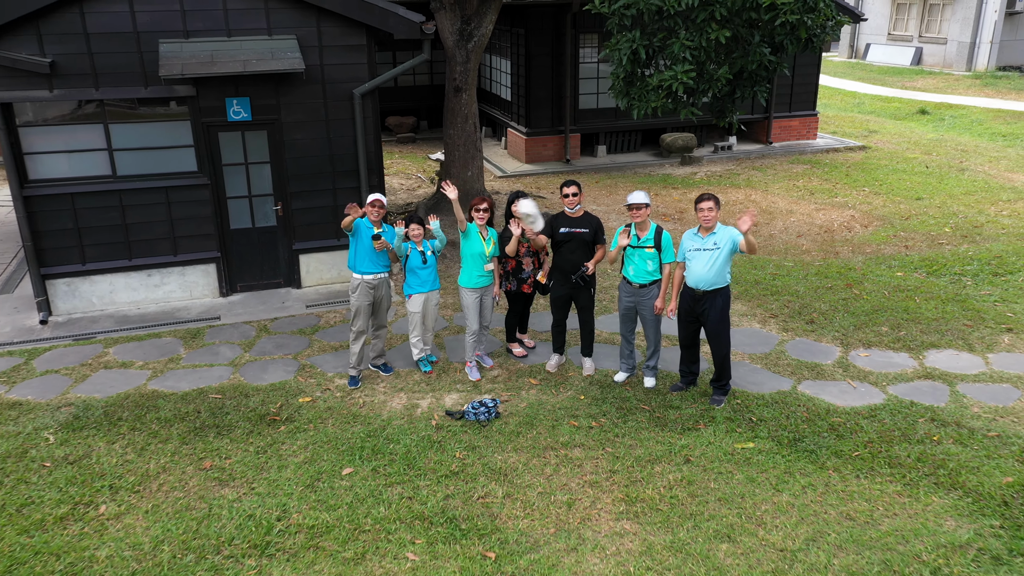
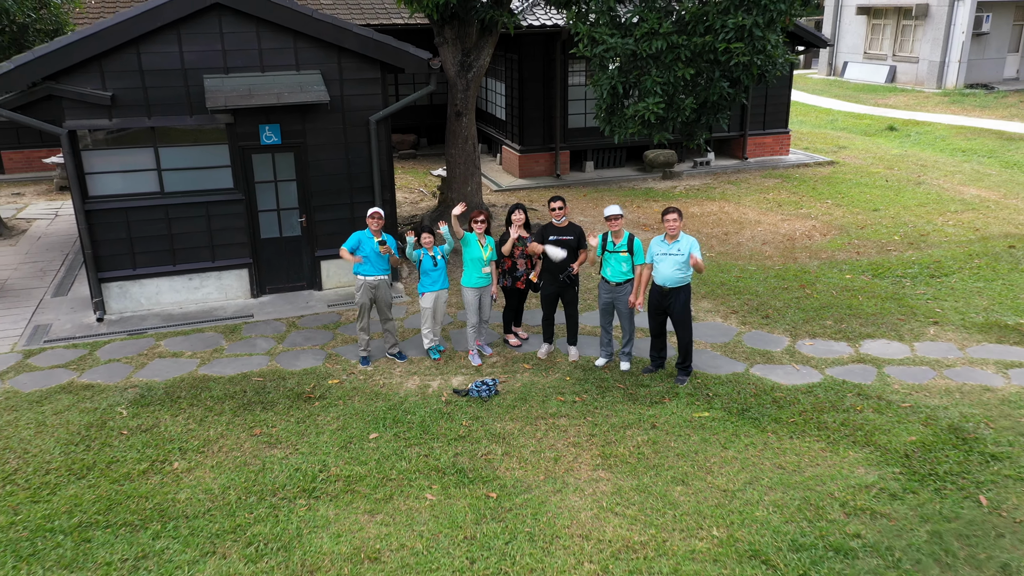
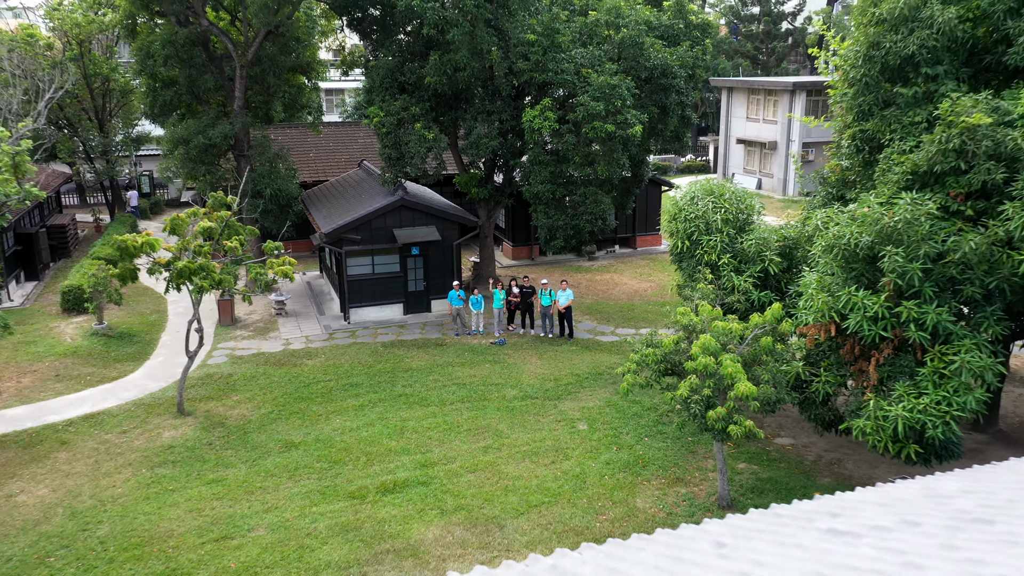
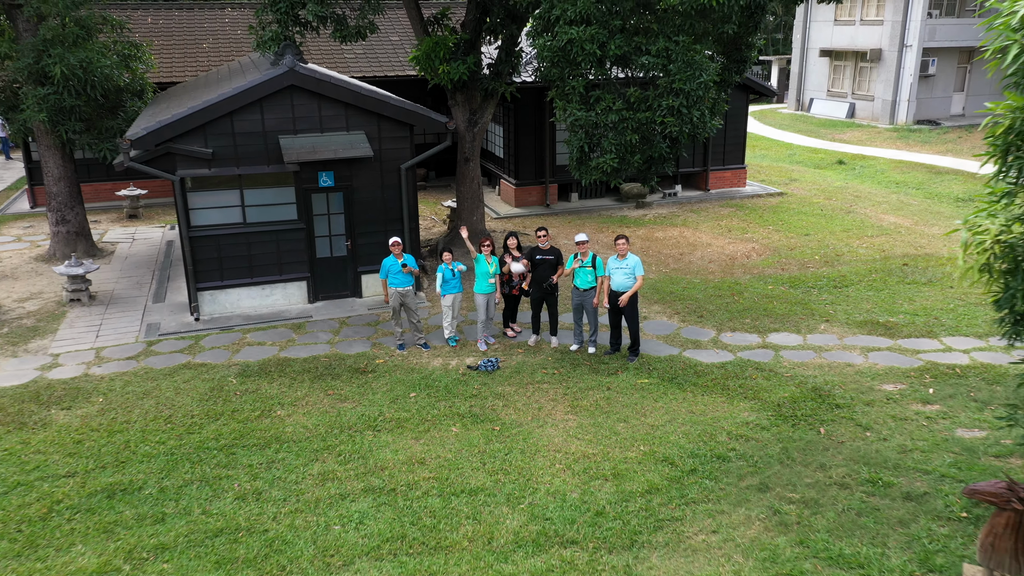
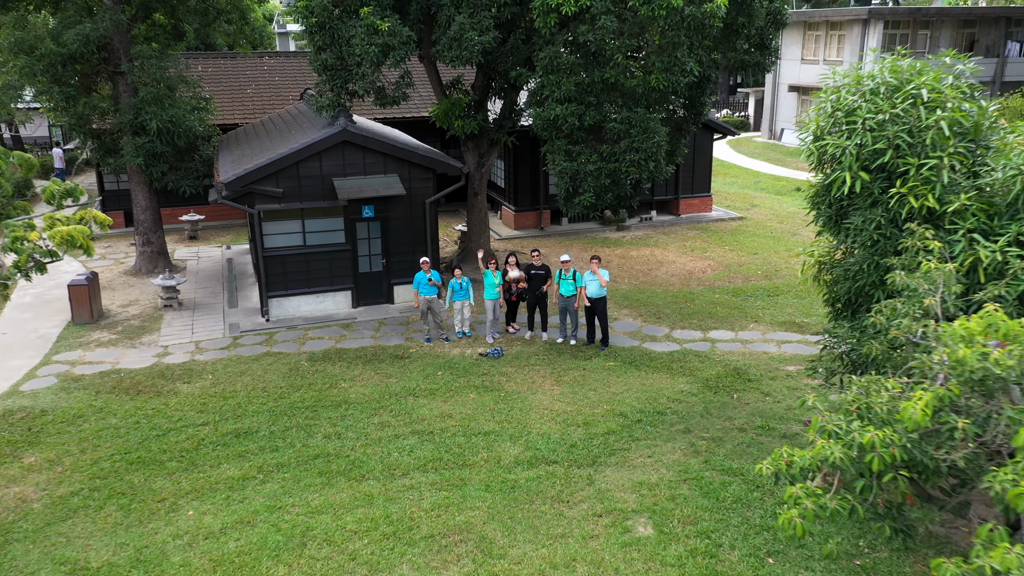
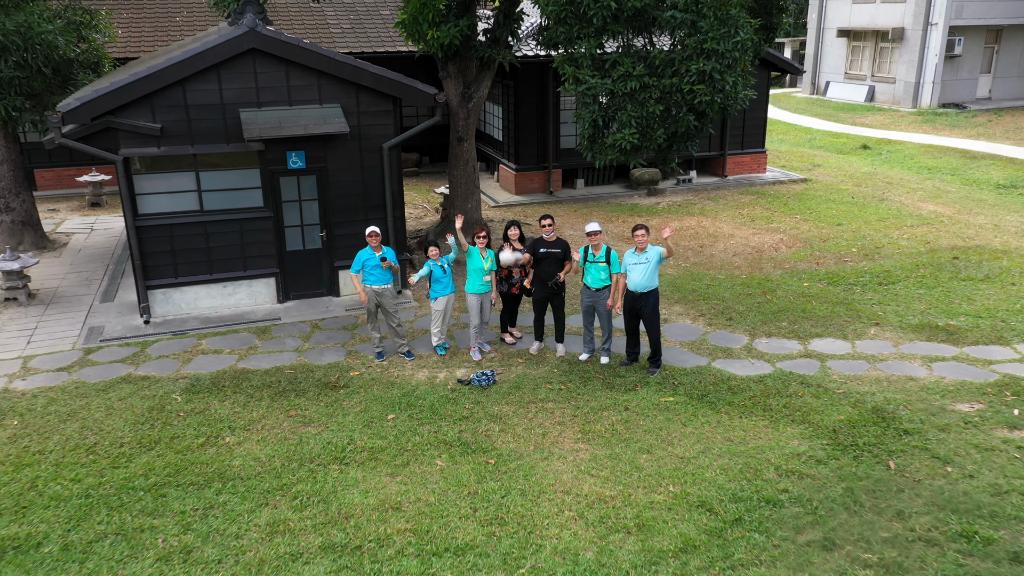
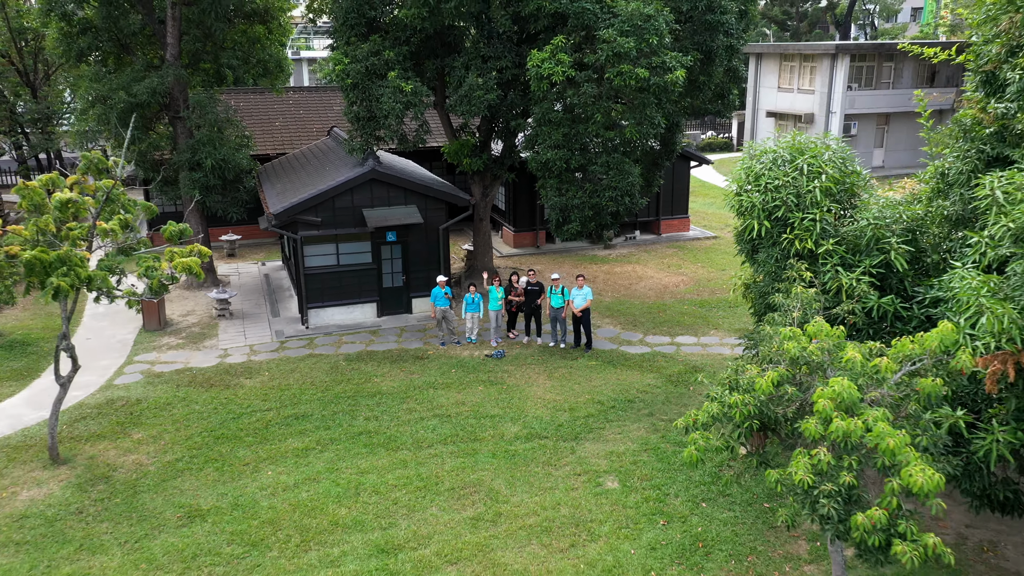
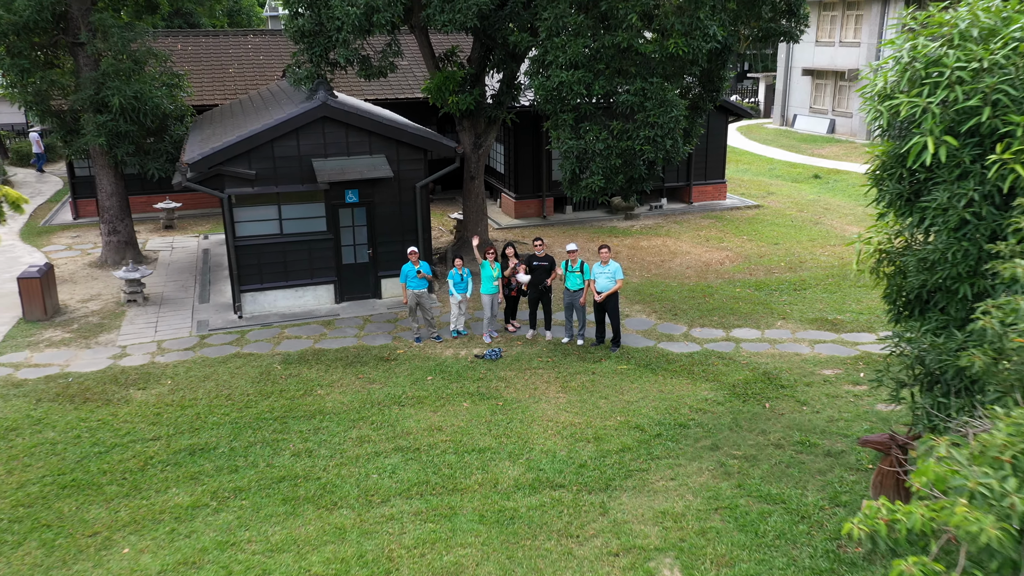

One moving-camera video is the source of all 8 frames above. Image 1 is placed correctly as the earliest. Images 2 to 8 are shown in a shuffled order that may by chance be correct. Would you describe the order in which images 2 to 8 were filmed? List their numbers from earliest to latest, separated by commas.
2, 6, 4, 8, 5, 7, 3
